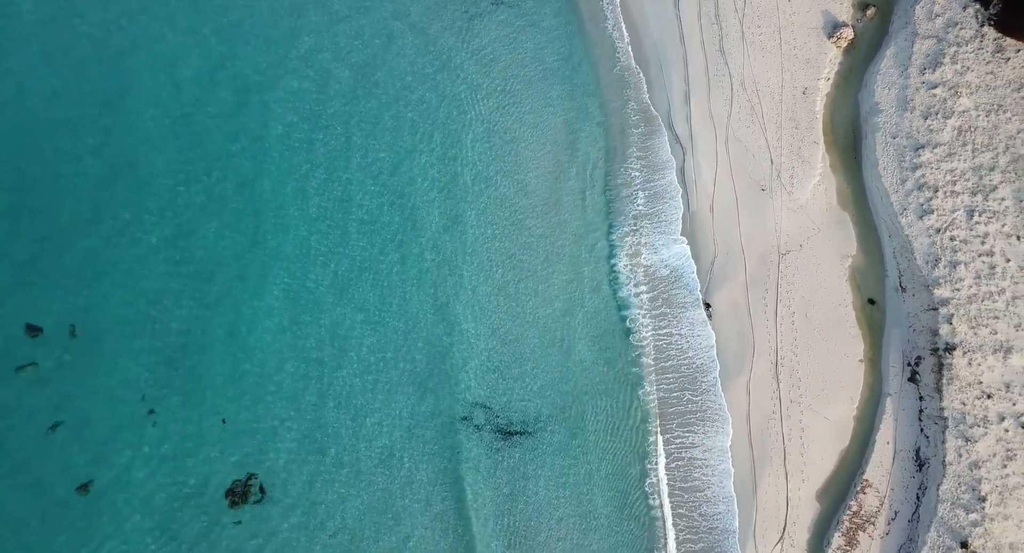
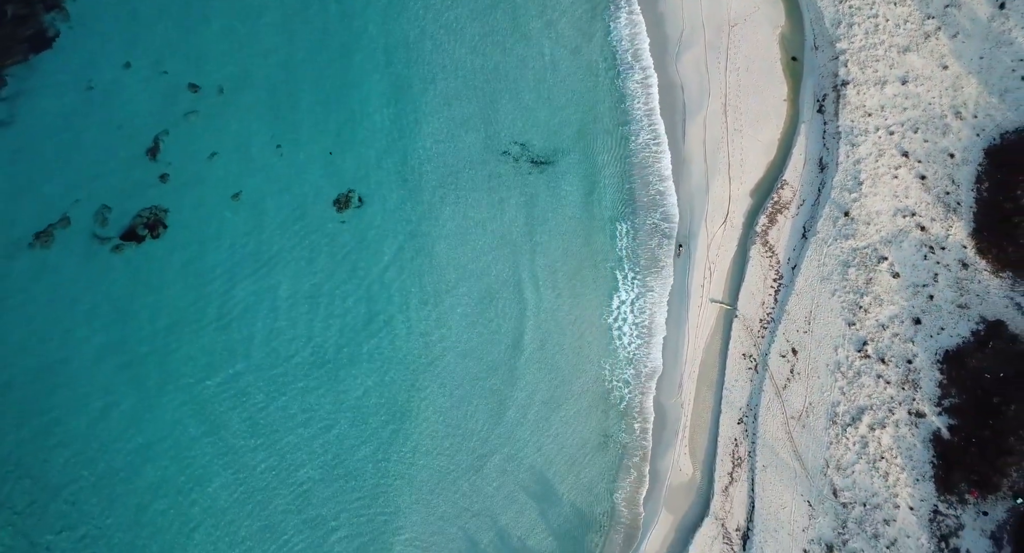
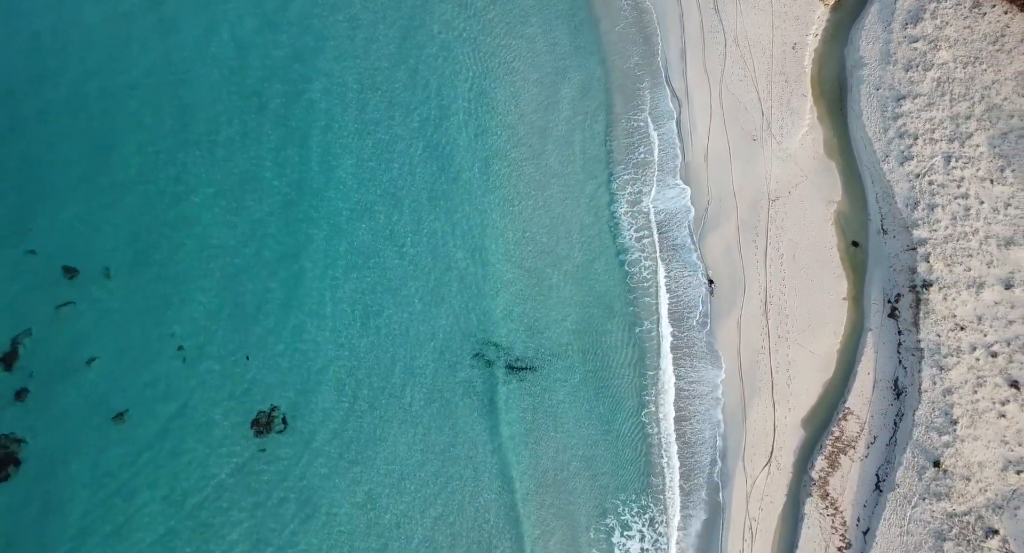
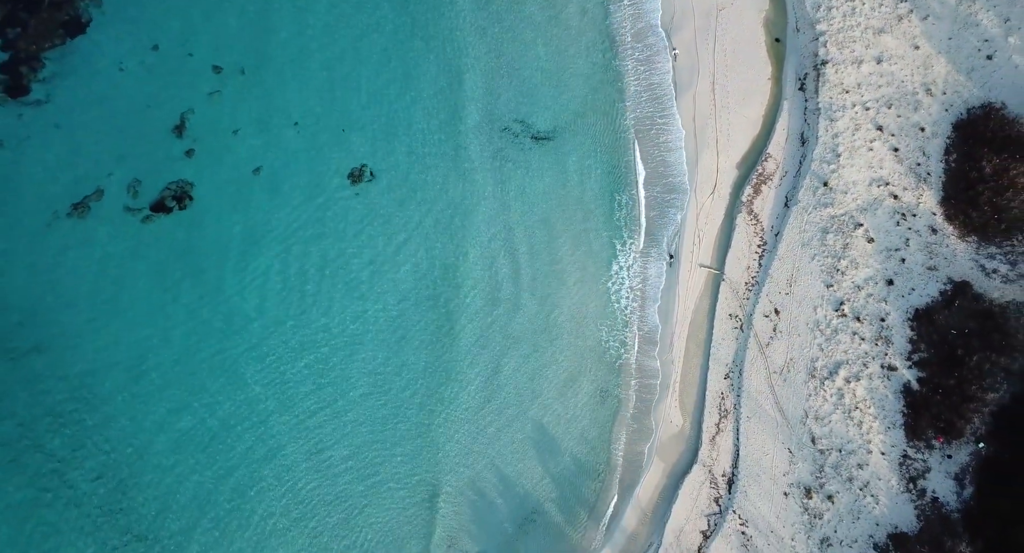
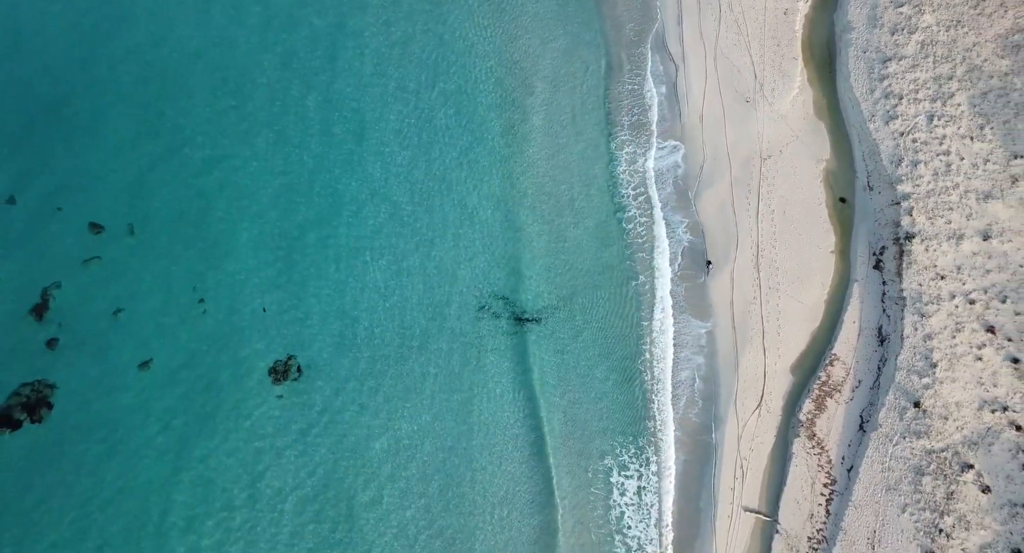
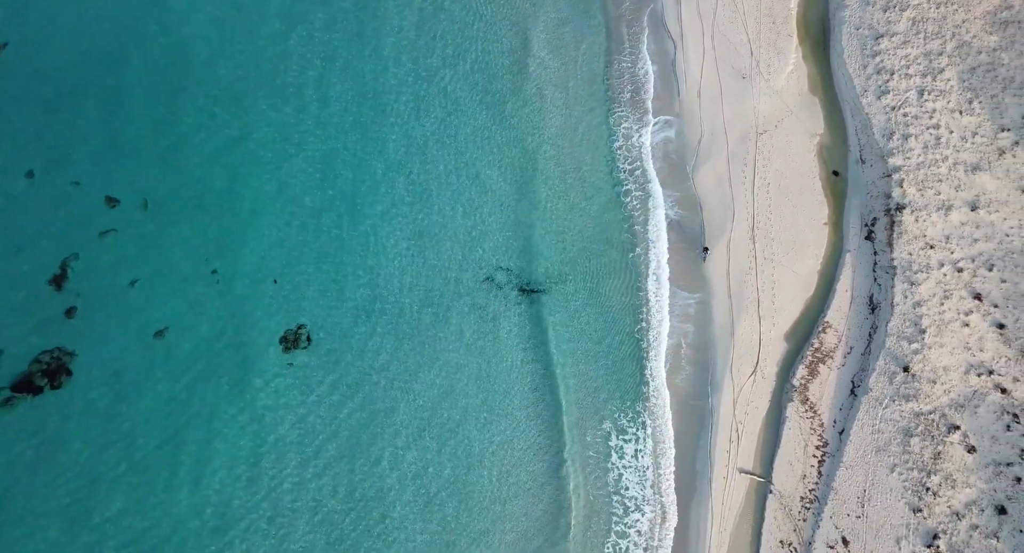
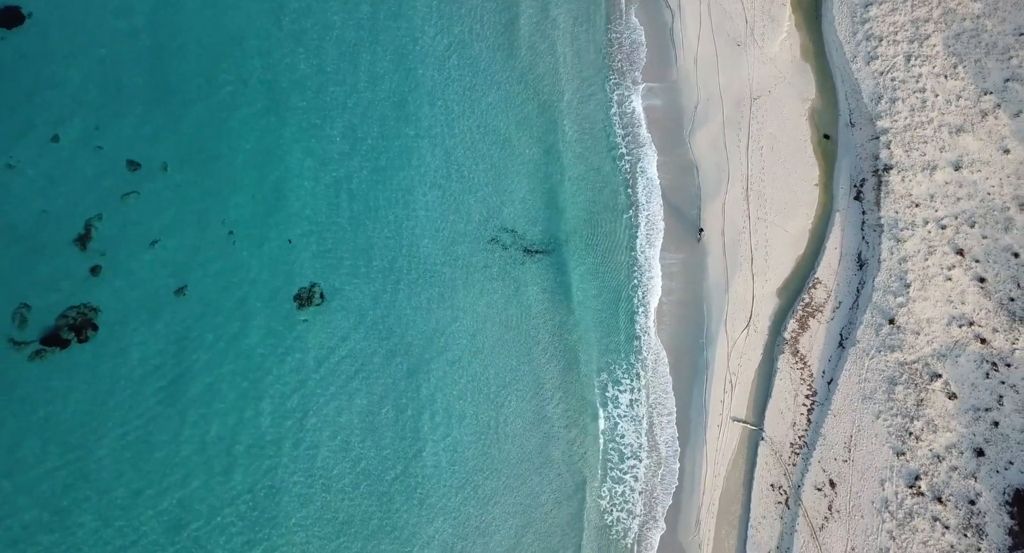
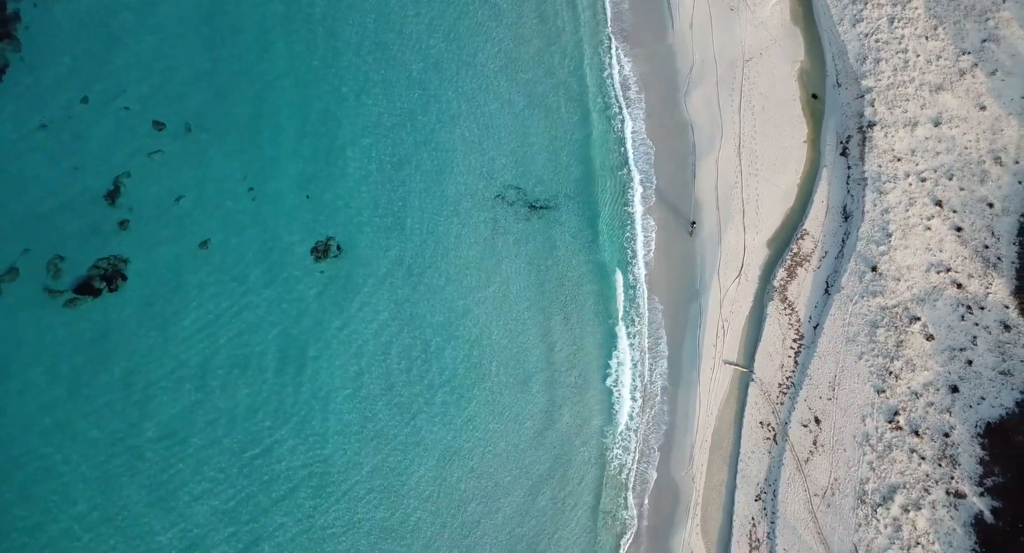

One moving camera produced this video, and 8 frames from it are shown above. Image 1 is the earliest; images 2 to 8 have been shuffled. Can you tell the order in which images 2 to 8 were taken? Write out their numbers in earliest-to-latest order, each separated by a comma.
3, 5, 6, 7, 8, 2, 4
